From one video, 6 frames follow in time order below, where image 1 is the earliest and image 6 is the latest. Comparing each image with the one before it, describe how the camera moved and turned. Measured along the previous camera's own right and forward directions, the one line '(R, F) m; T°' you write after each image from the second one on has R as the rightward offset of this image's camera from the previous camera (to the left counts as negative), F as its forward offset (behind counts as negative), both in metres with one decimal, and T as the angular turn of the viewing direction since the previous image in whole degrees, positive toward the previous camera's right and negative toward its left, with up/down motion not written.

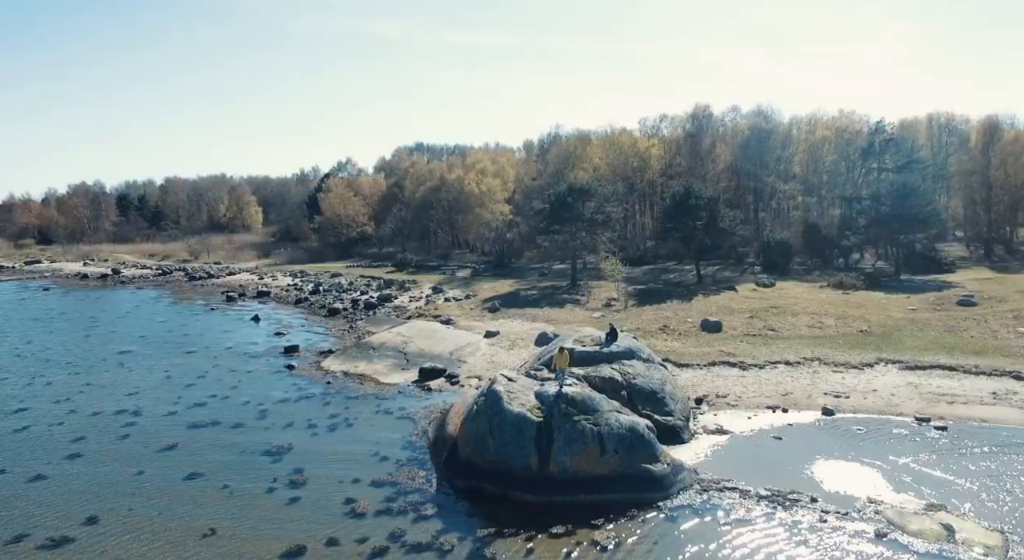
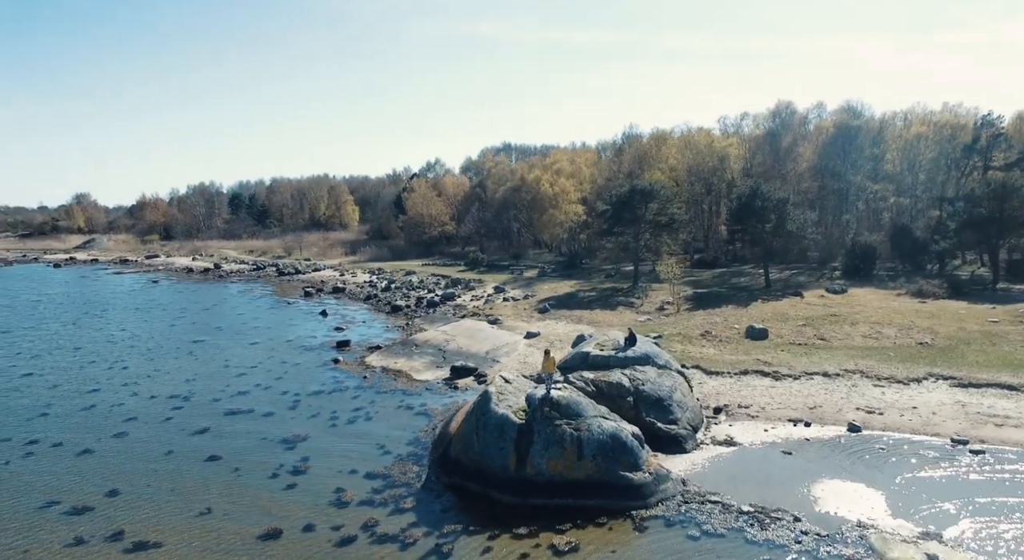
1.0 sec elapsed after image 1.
(+3.3, -0.1) m; -9°
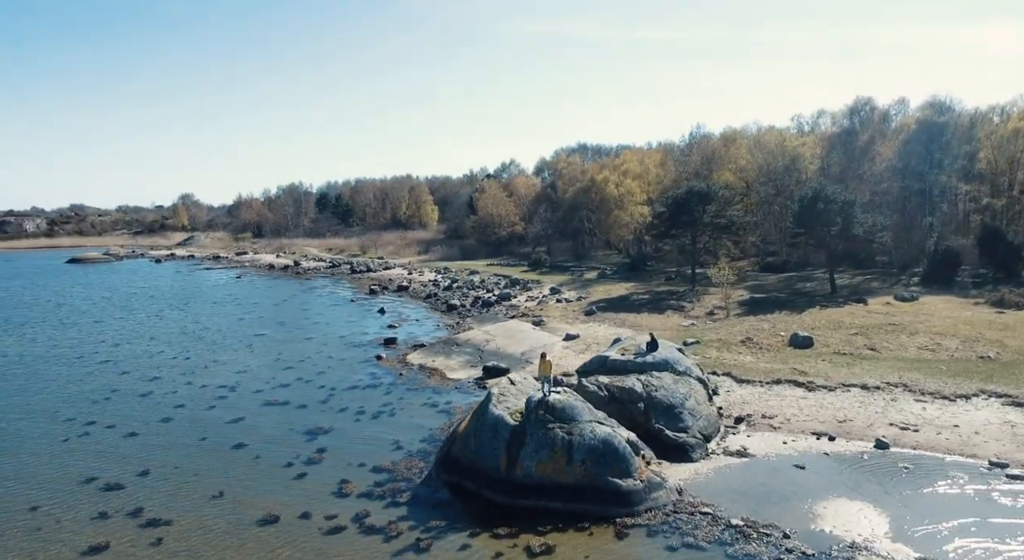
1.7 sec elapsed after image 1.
(+2.5, -0.1) m; -7°
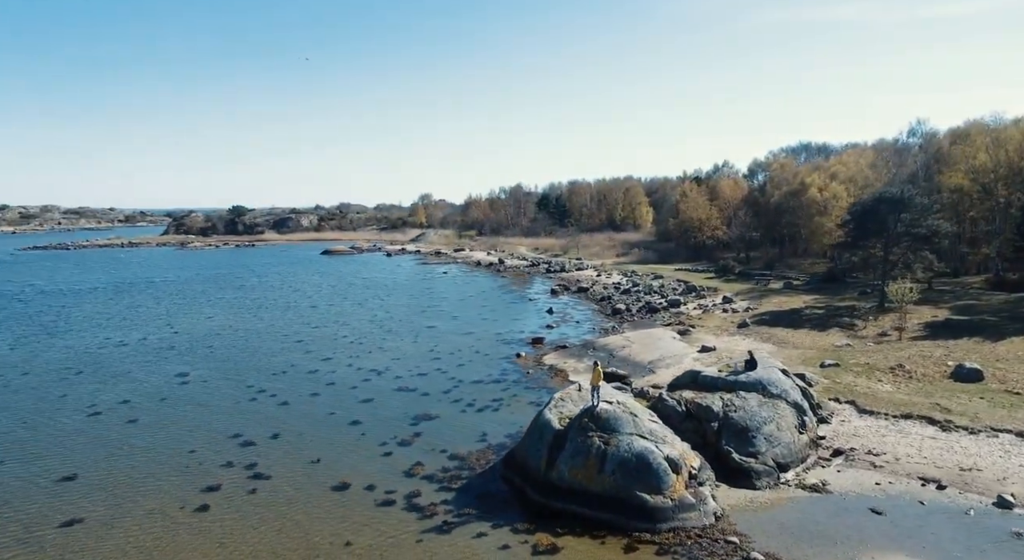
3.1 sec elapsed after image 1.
(+5.3, -0.1) m; -19°
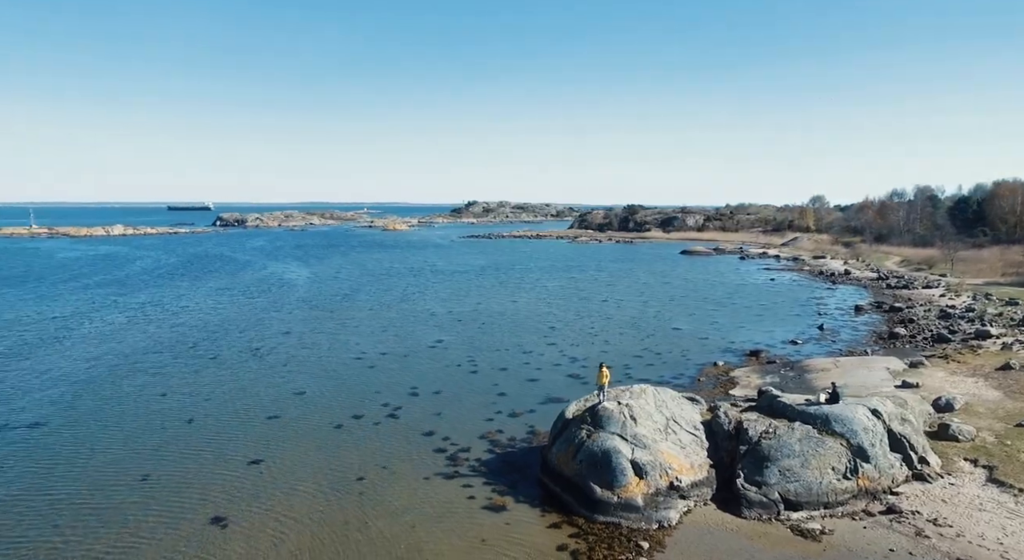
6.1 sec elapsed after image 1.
(+12.2, +0.5) m; -34°
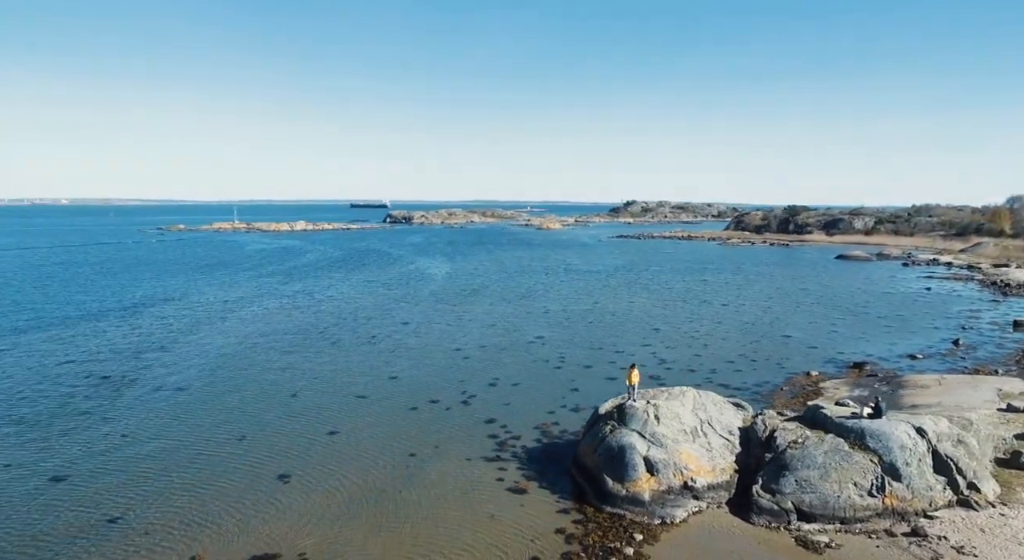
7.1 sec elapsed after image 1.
(+4.3, -1.0) m; -14°
